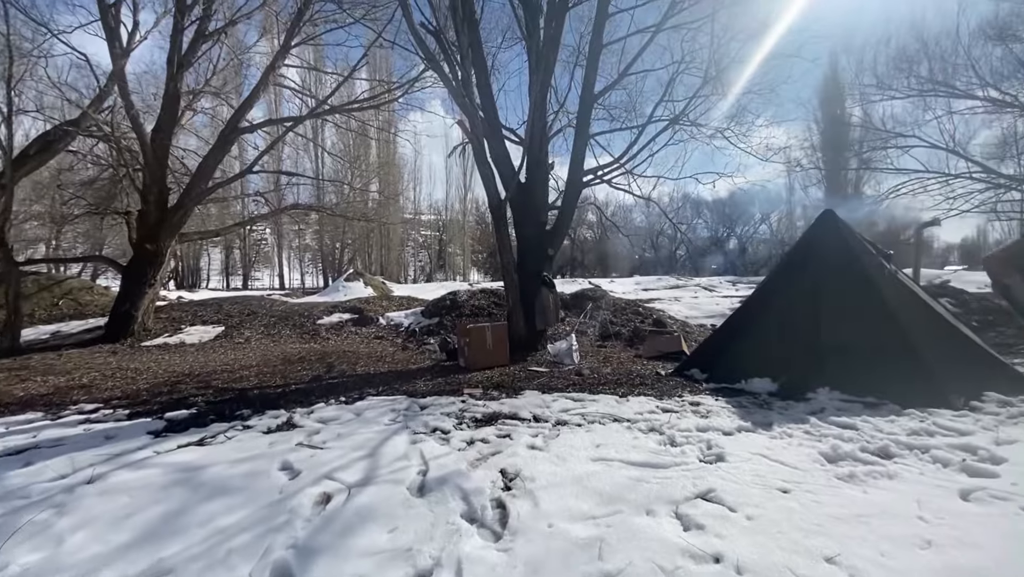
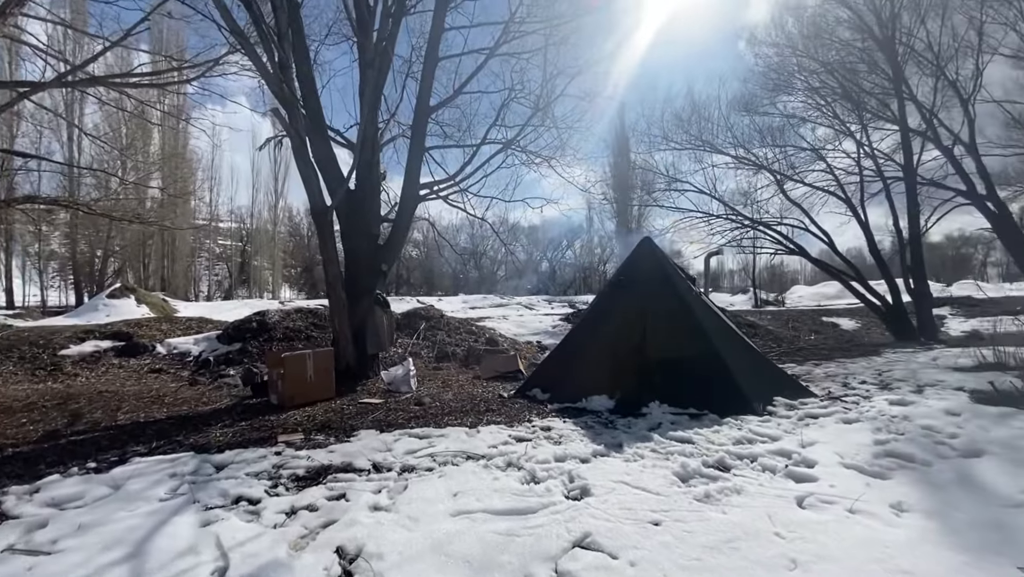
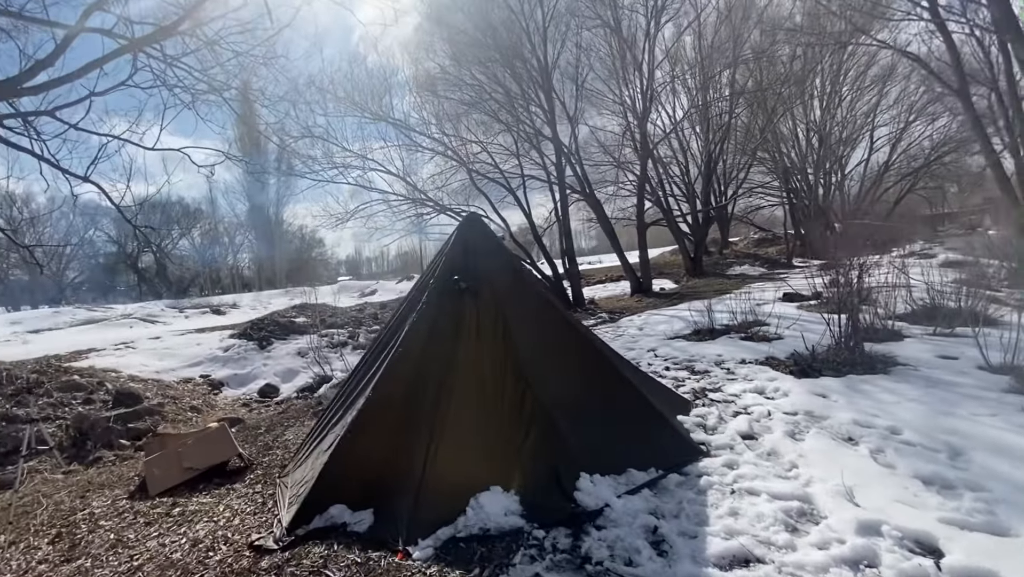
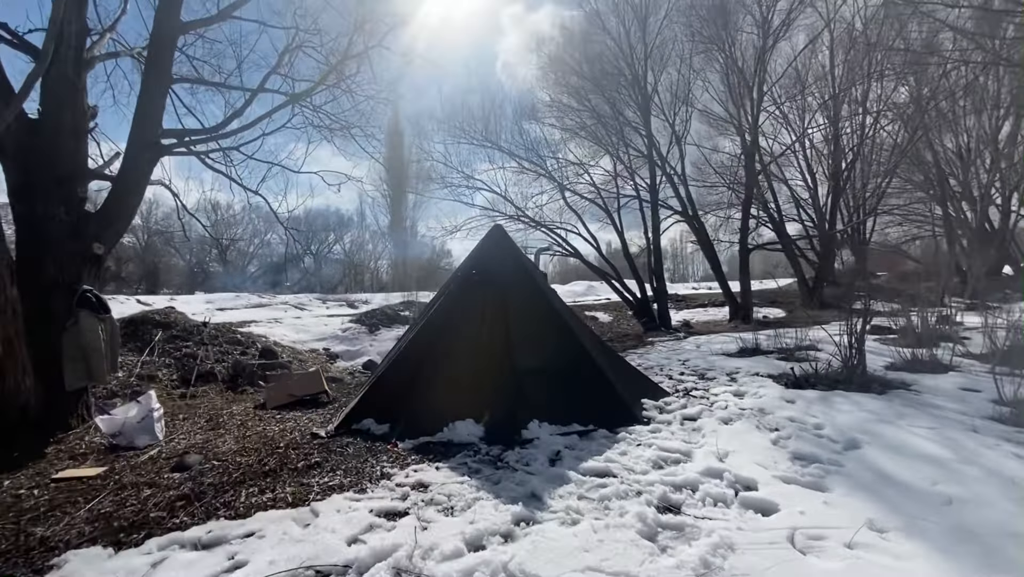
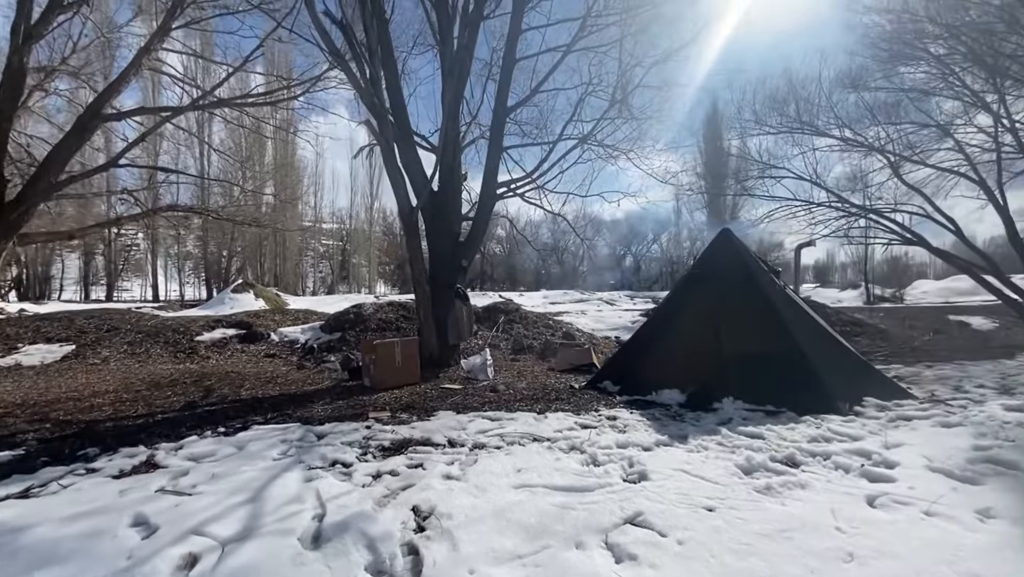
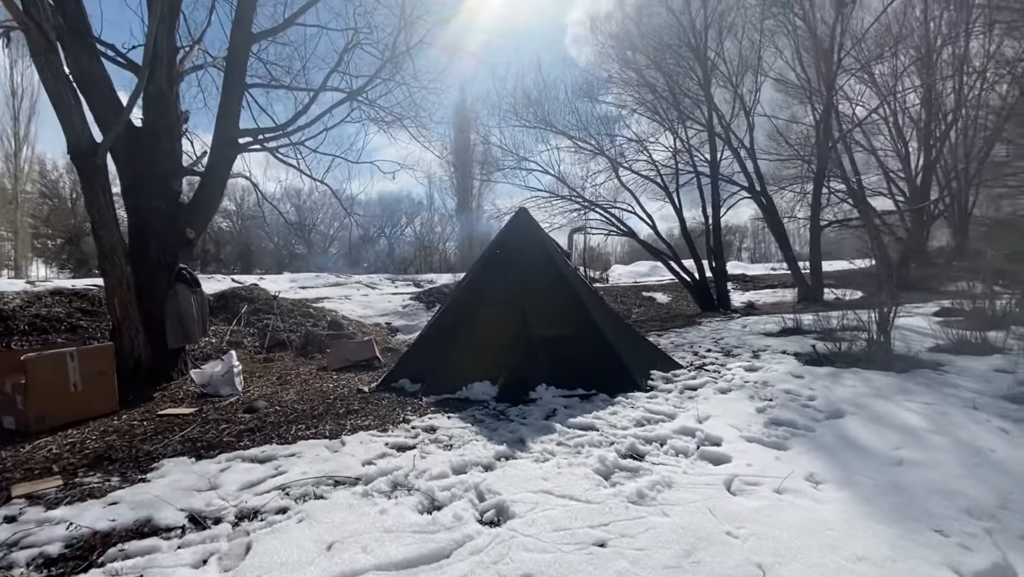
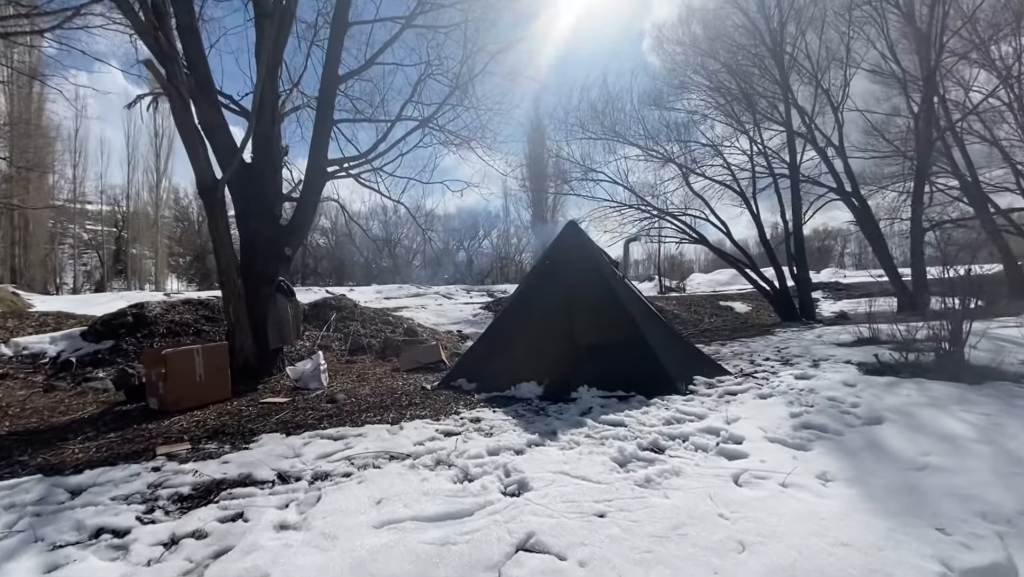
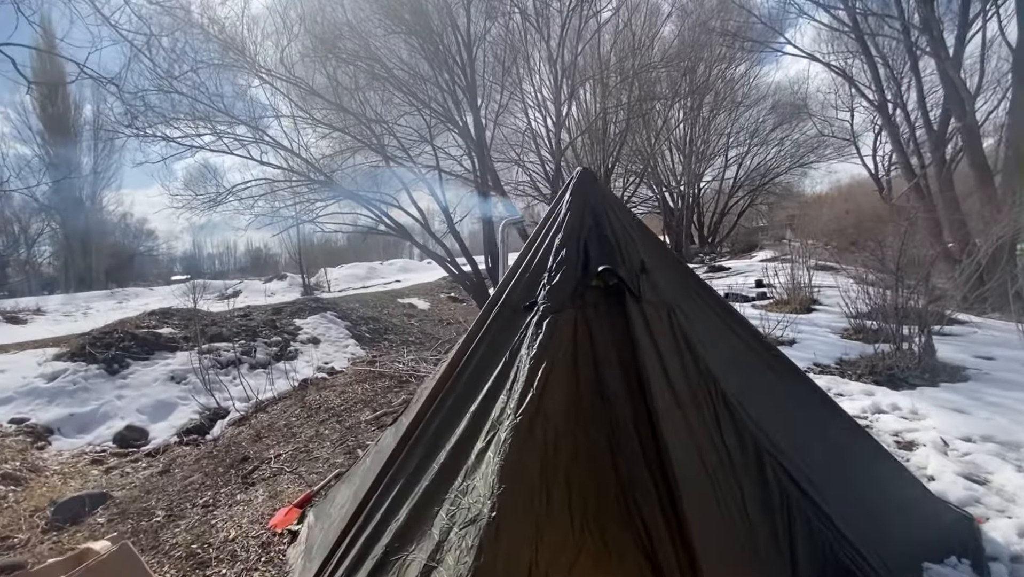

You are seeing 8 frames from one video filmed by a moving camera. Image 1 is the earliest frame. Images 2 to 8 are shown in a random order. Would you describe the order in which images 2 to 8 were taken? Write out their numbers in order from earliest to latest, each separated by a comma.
5, 2, 7, 6, 4, 3, 8
